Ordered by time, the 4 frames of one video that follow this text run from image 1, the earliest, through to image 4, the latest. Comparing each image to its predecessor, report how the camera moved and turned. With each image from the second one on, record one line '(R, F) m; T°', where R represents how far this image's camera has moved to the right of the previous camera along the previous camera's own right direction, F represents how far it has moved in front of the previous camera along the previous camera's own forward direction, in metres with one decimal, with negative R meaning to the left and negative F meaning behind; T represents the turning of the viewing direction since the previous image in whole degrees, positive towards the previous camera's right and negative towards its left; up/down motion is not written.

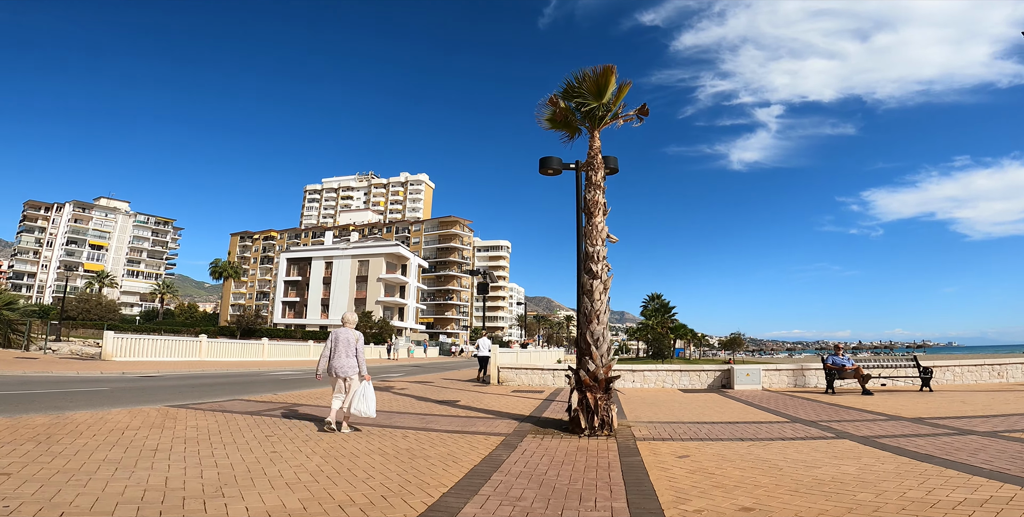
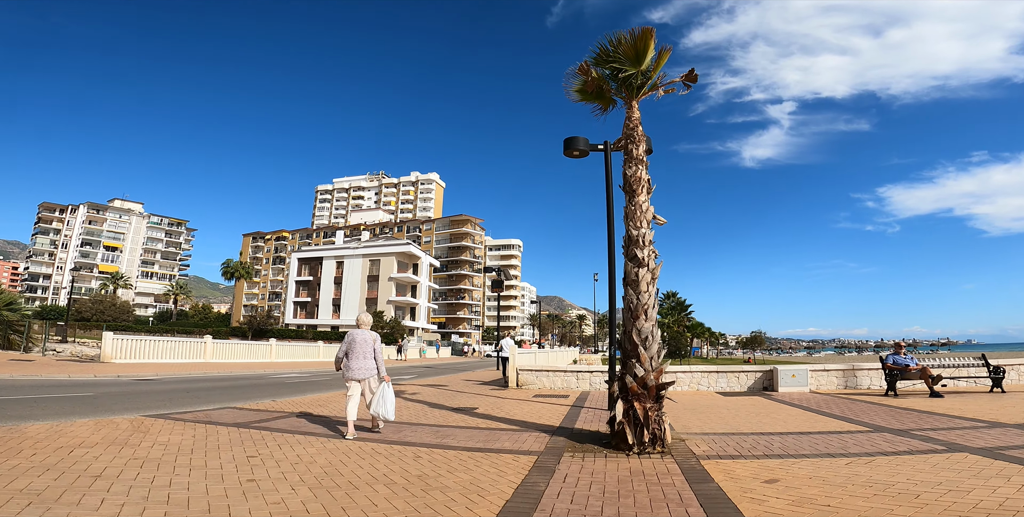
(-0.2, +1.2) m; -1°
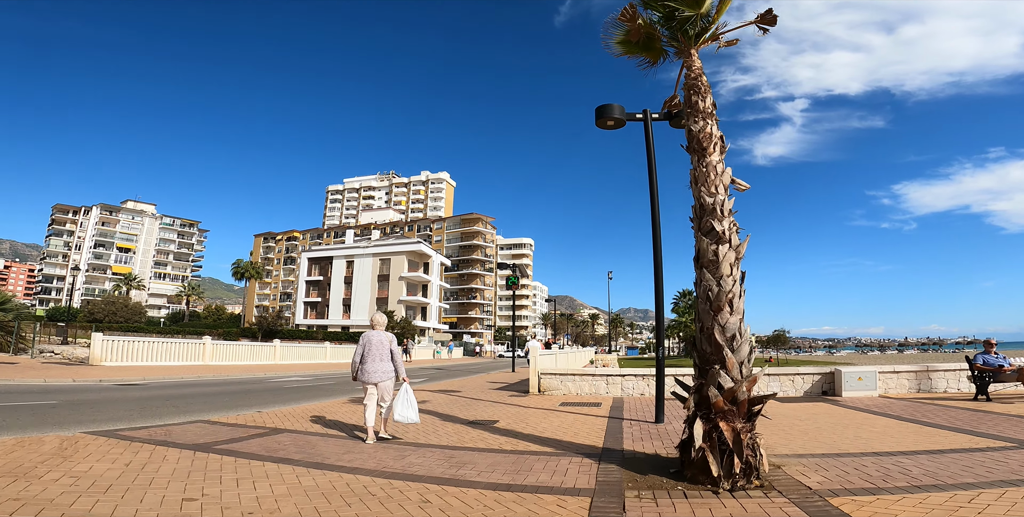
(-0.2, +1.6) m; -1°
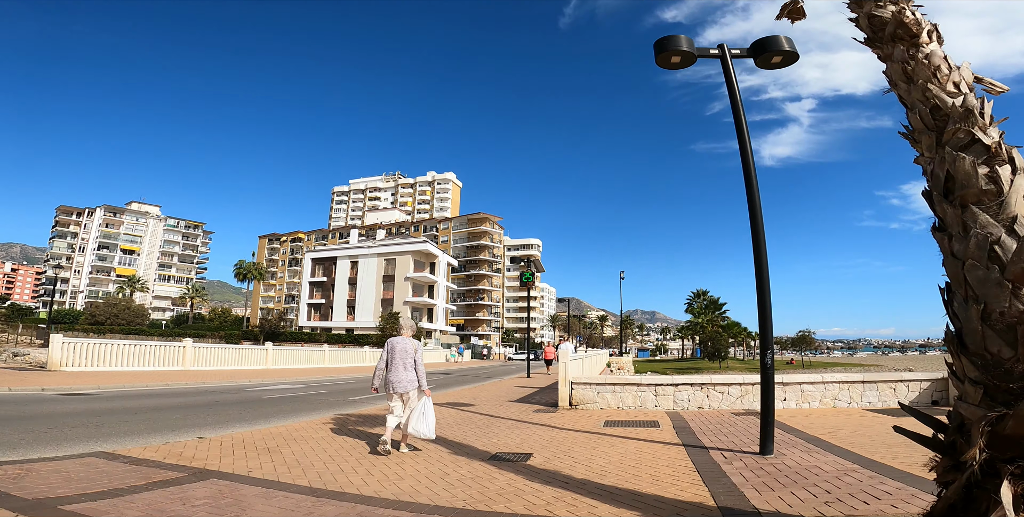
(-0.4, +2.4) m; -1°
